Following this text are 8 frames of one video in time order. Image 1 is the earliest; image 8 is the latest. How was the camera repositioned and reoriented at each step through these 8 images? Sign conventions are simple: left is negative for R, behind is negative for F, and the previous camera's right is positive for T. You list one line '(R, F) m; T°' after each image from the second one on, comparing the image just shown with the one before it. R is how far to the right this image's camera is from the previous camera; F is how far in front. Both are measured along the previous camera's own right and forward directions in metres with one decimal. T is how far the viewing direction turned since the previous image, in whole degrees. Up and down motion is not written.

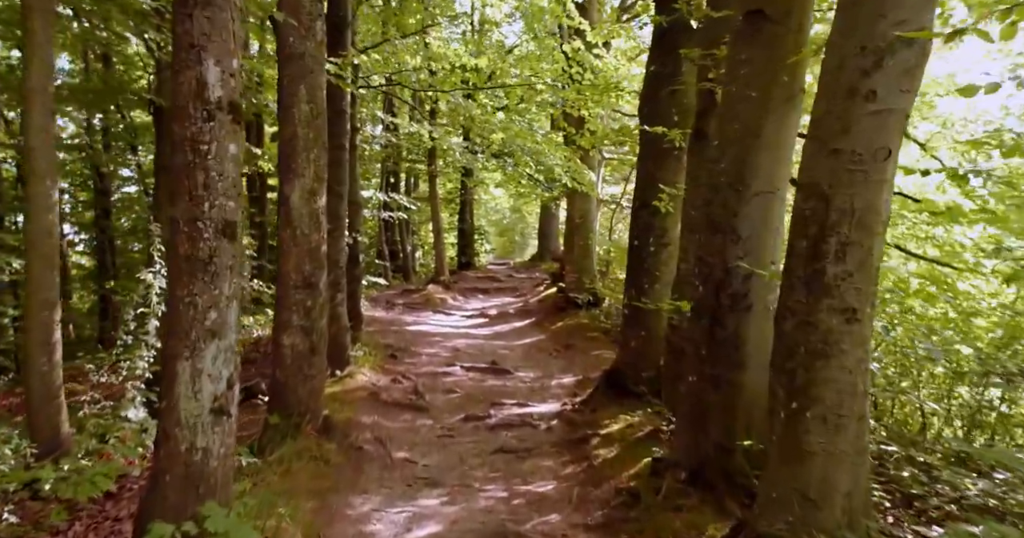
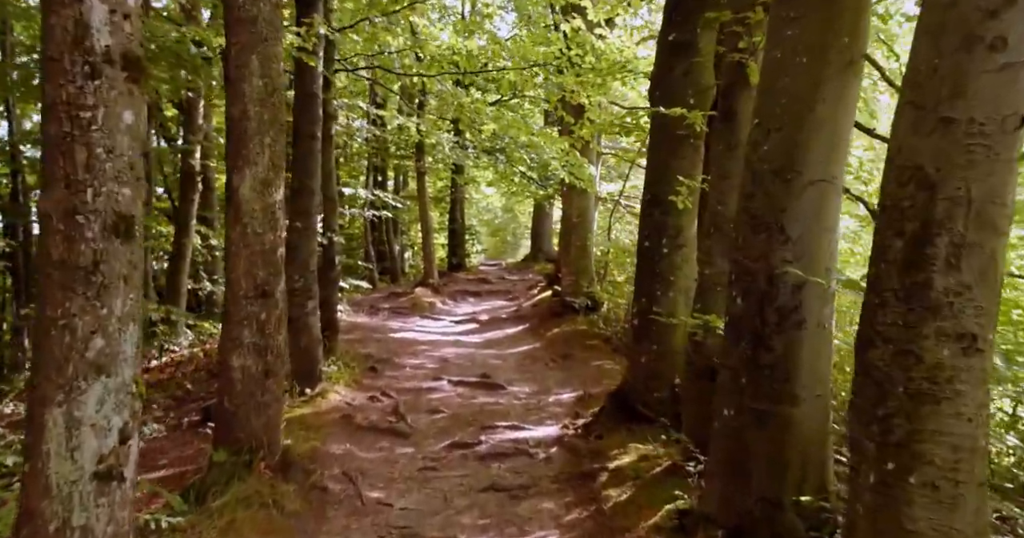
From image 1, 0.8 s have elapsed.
(0.0, +1.0) m; +1°
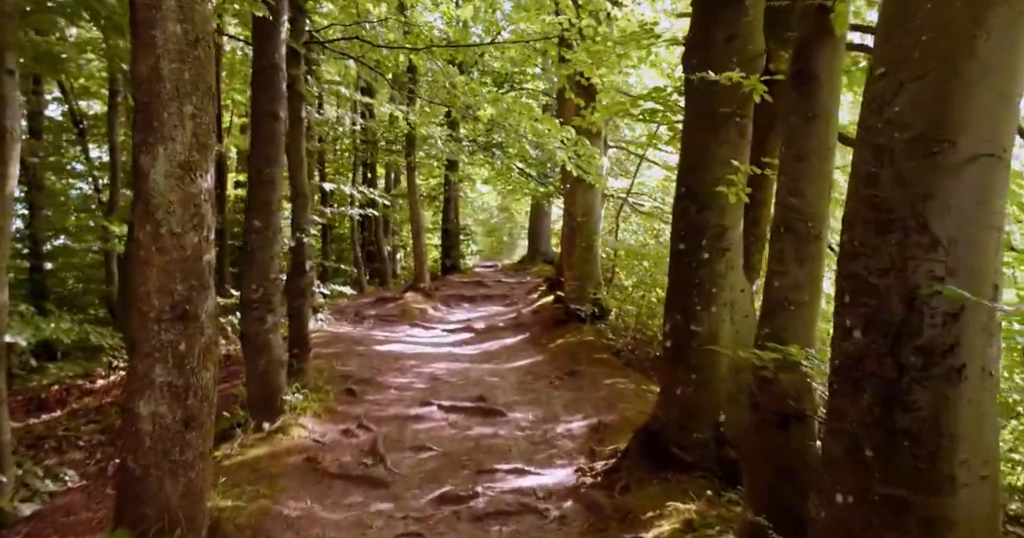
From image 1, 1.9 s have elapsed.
(-0.1, +1.3) m; 0°
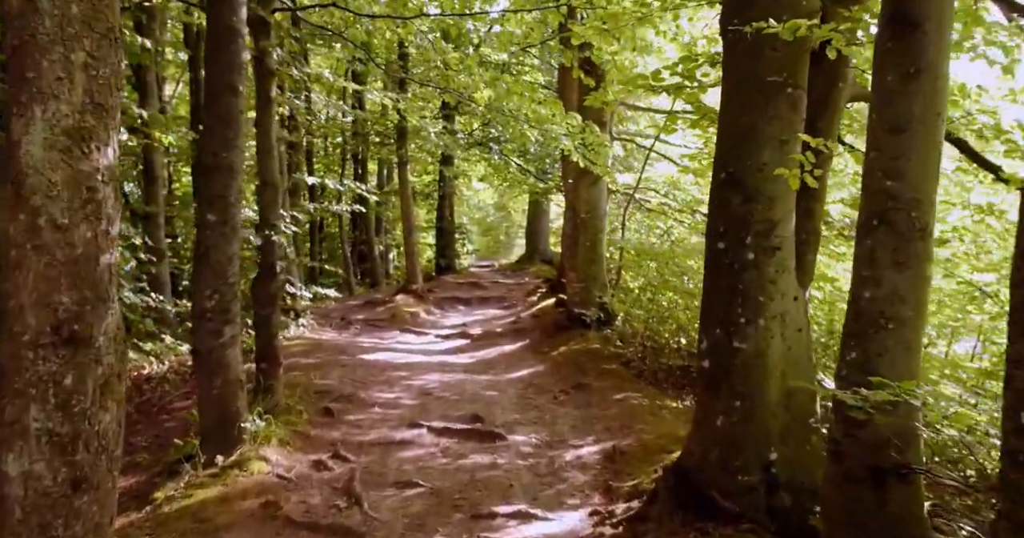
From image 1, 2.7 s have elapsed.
(0.0, +1.0) m; 0°
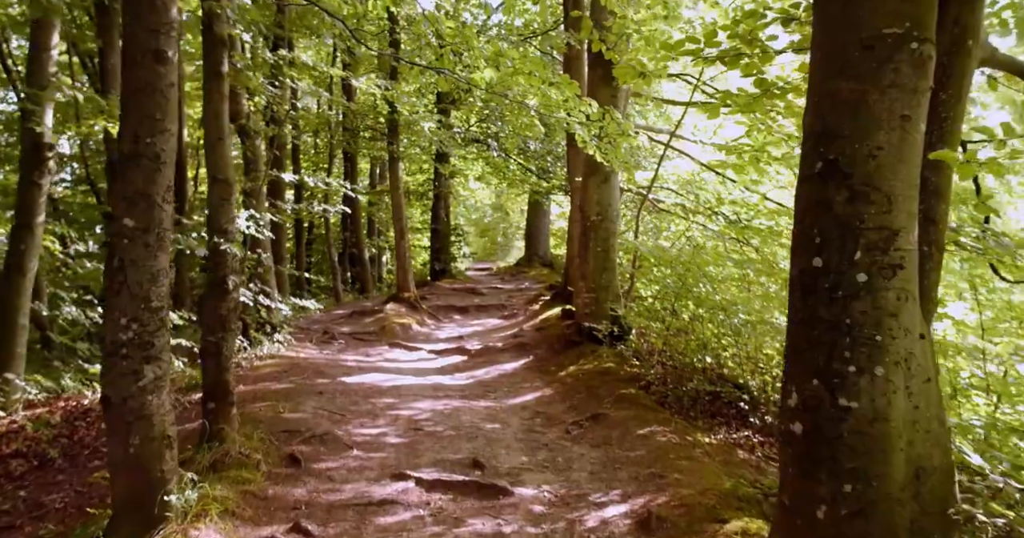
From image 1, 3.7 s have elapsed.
(-0.1, +1.3) m; 0°
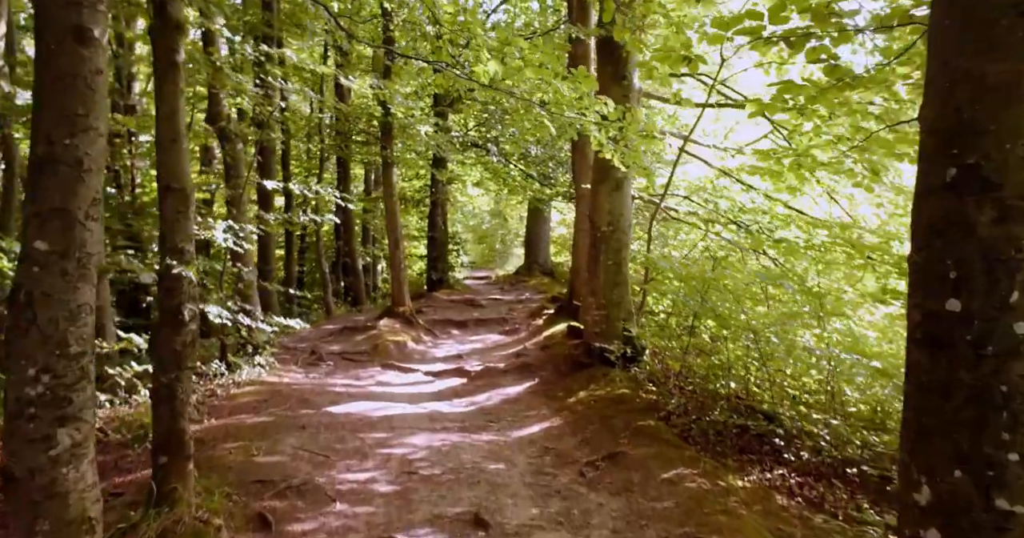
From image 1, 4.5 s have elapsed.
(-0.1, +0.9) m; 0°
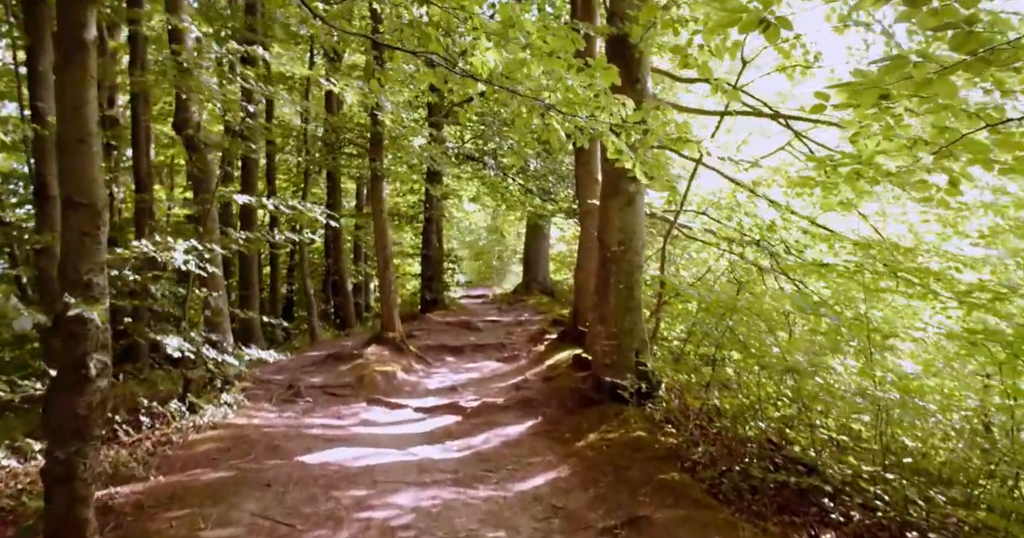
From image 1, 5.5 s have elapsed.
(0.0, +1.1) m; 0°
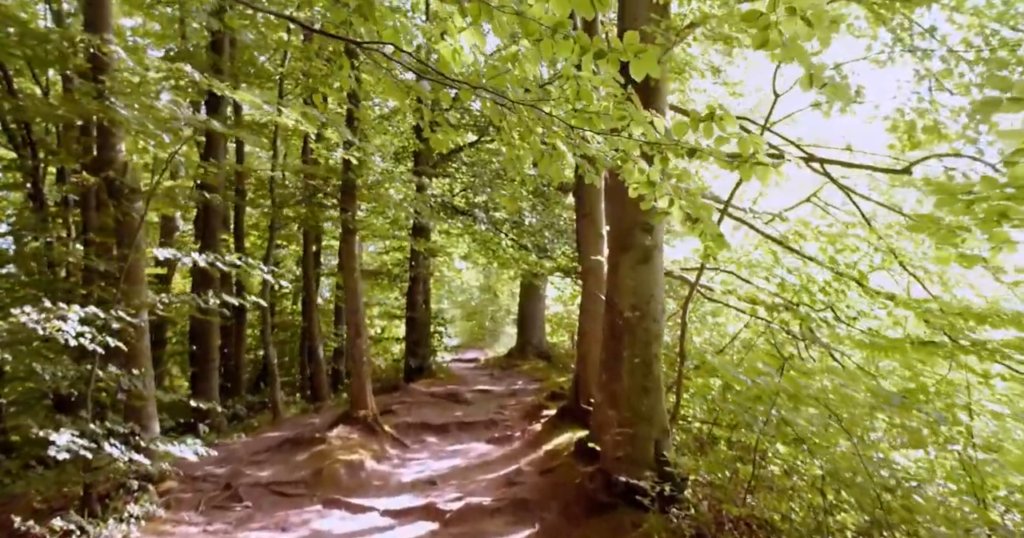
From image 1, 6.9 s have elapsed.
(0.0, +1.7) m; 0°
